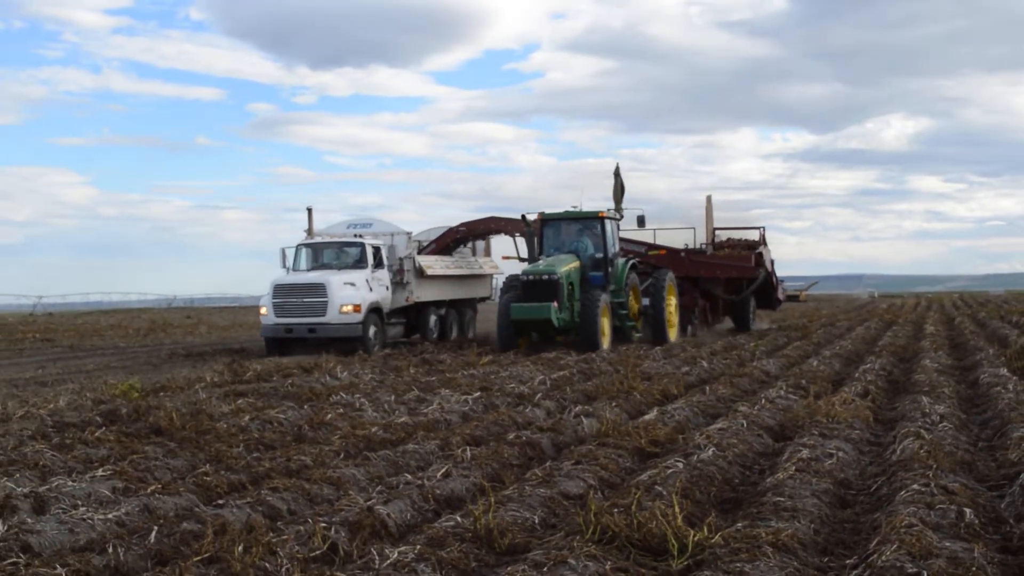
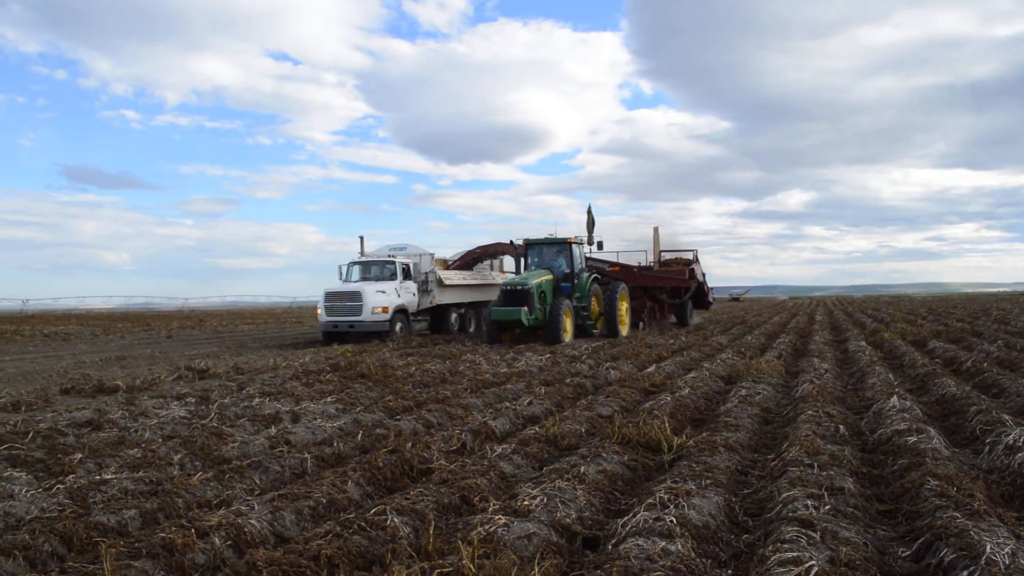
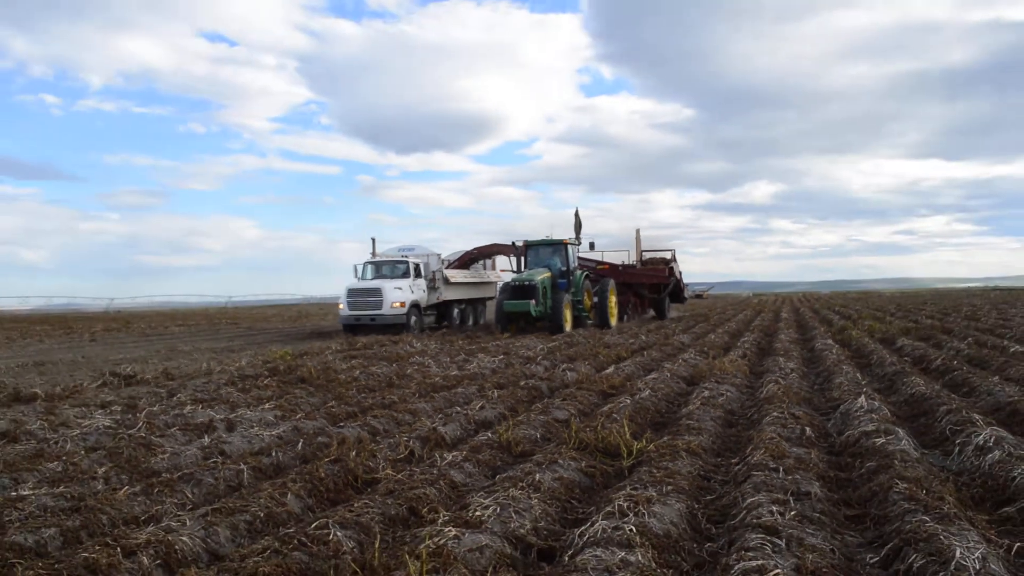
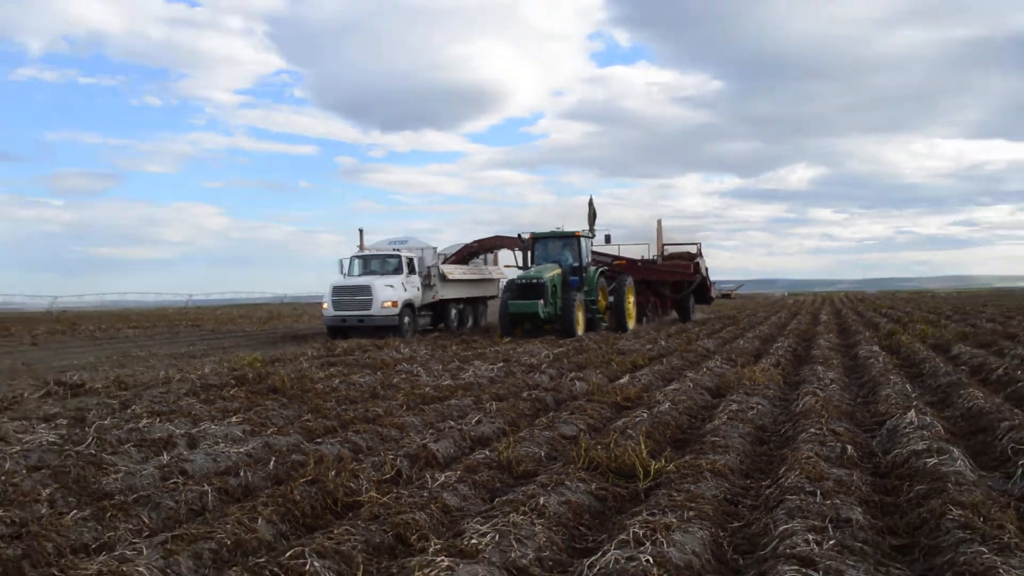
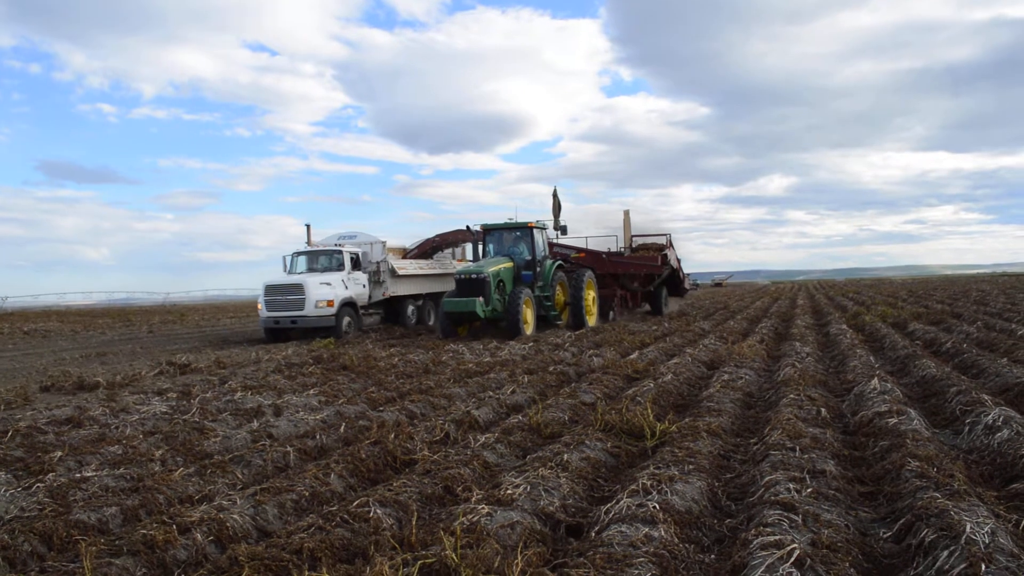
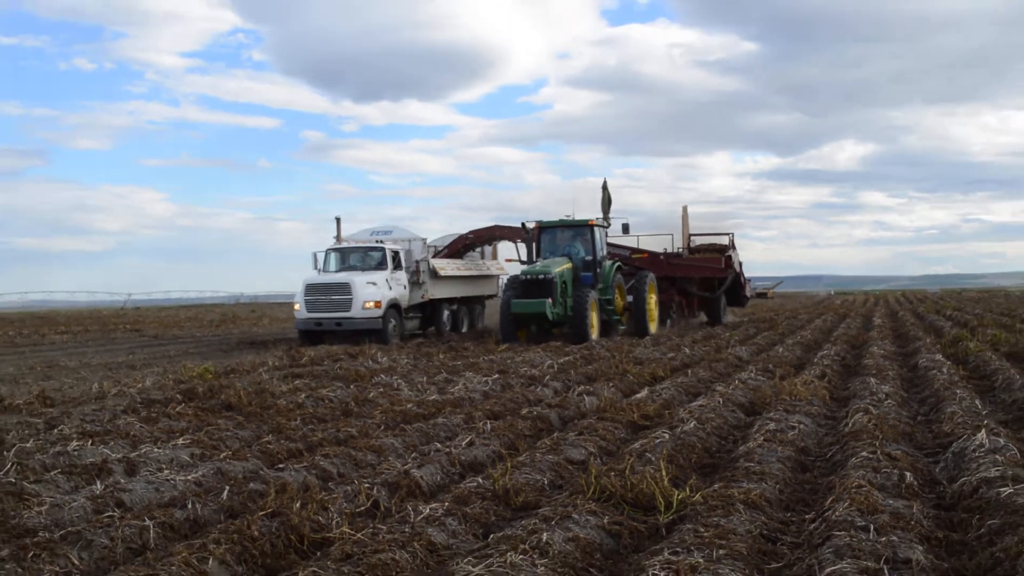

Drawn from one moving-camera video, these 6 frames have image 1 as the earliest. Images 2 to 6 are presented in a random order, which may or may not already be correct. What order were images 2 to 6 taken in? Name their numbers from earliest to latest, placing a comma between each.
6, 4, 3, 2, 5
